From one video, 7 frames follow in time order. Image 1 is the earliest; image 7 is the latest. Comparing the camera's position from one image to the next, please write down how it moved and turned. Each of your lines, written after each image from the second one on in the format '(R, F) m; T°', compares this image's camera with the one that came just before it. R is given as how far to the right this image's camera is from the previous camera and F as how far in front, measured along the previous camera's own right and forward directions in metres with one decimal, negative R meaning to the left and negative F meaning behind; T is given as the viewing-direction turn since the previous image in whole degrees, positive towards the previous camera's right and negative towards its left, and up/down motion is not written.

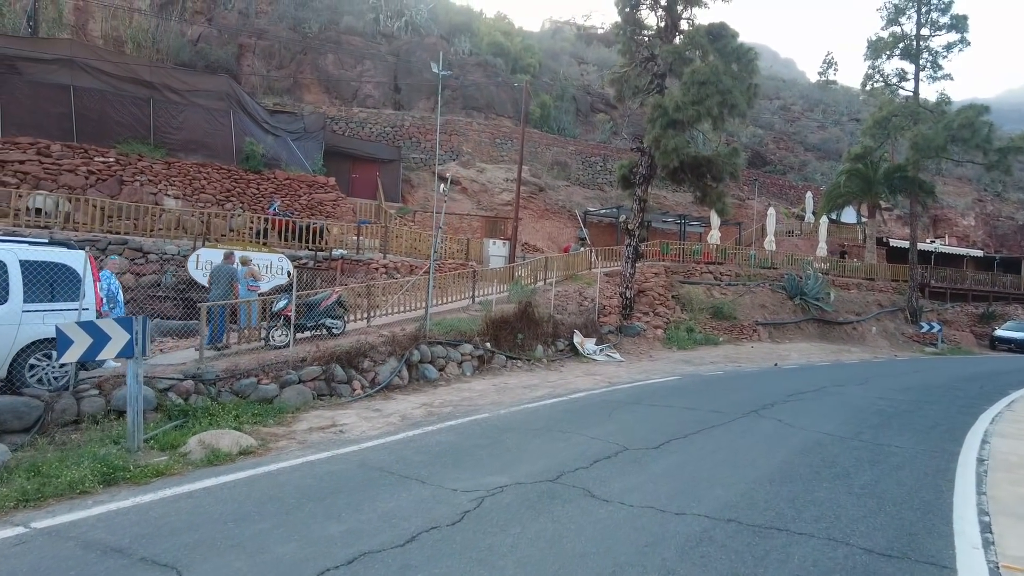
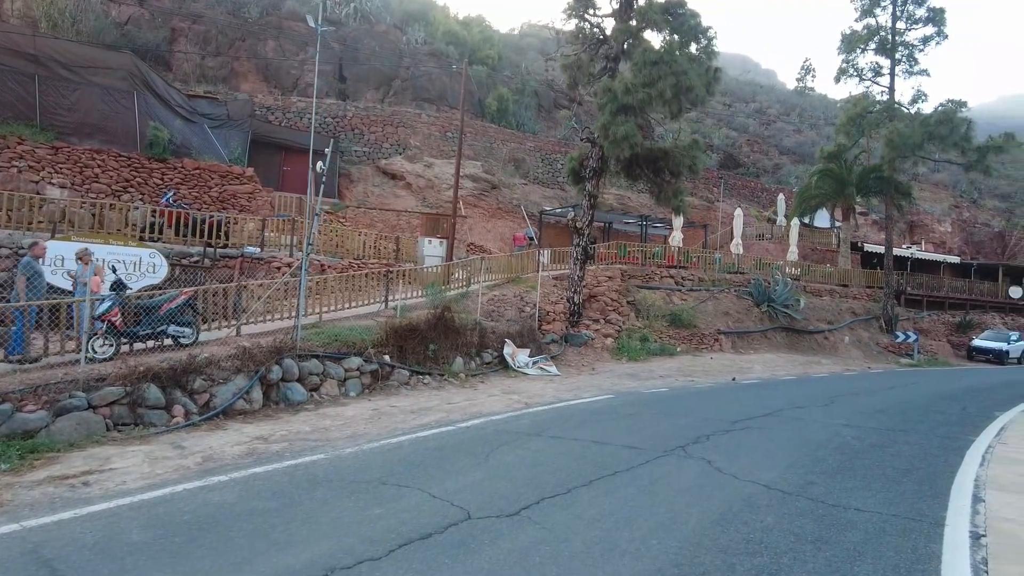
(+1.3, +2.1) m; +1°
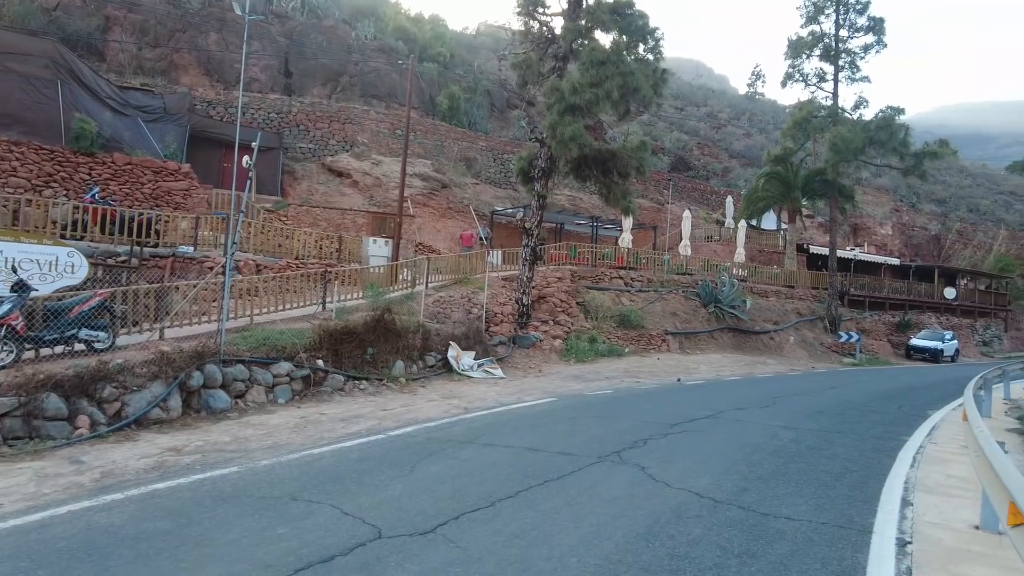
(+0.3, +0.3) m; +4°
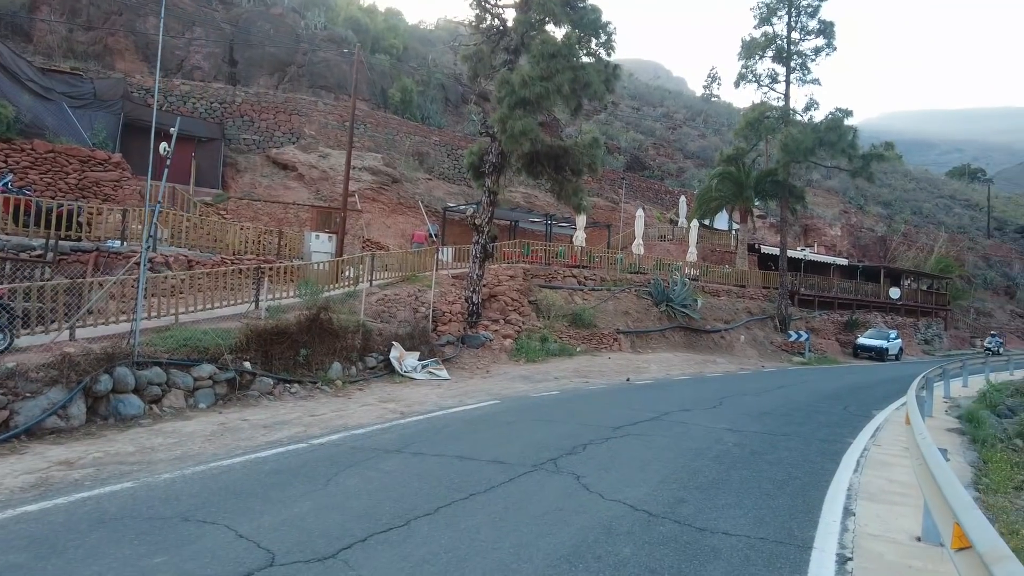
(+0.3, +0.4) m; +3°
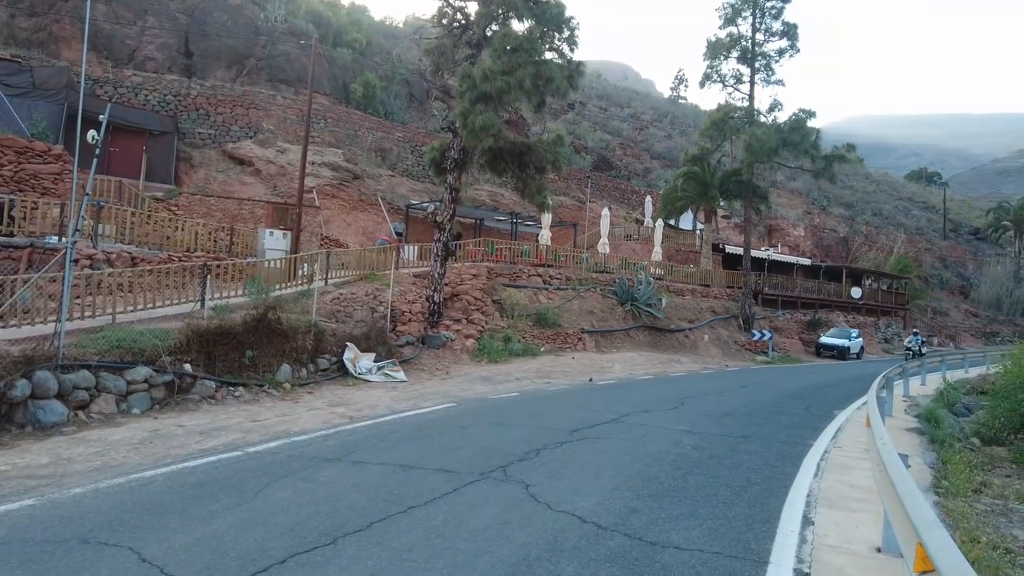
(+0.2, +0.3) m; +3°
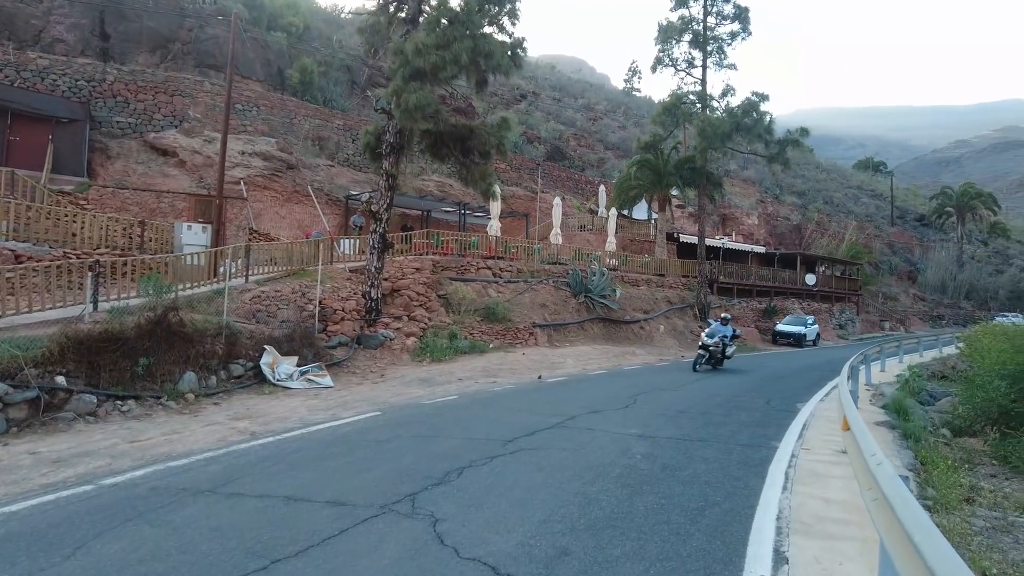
(+0.4, +1.1) m; +3°
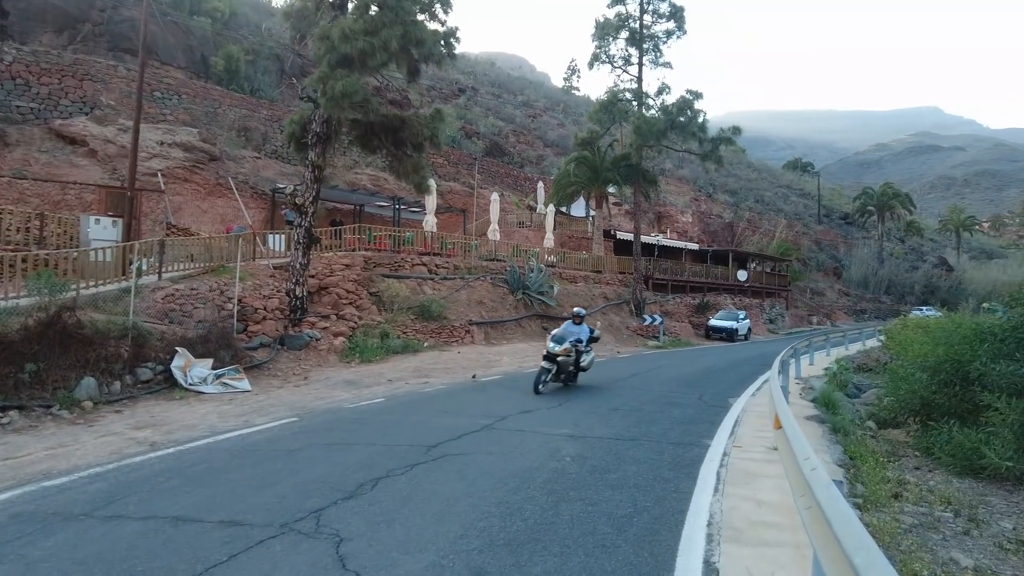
(+0.2, +0.4) m; +5°
